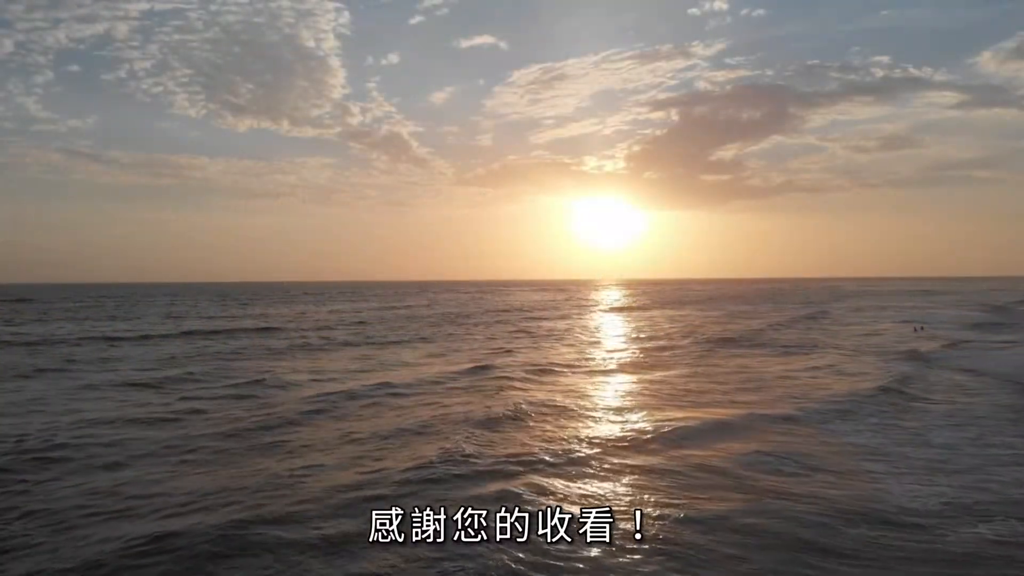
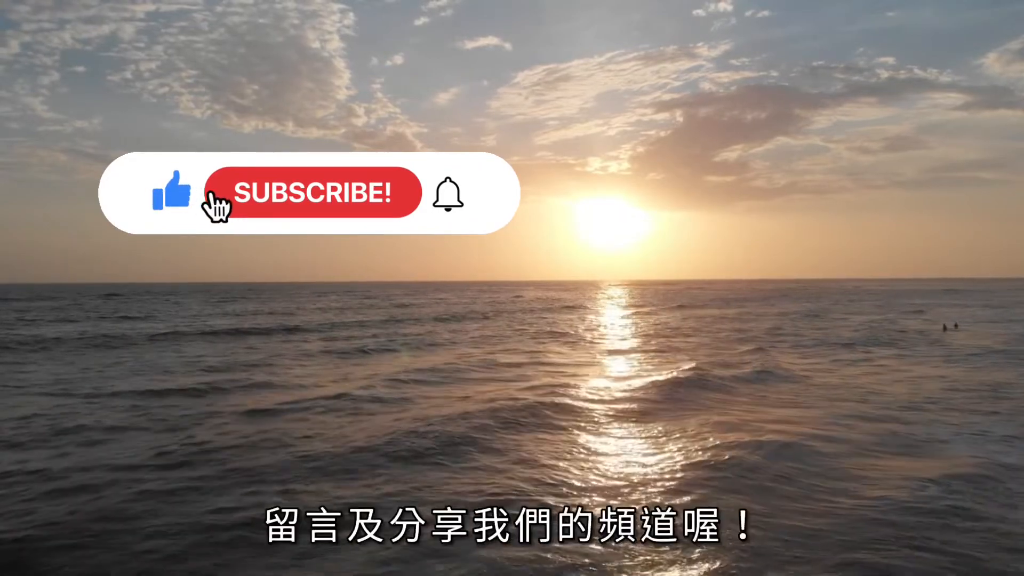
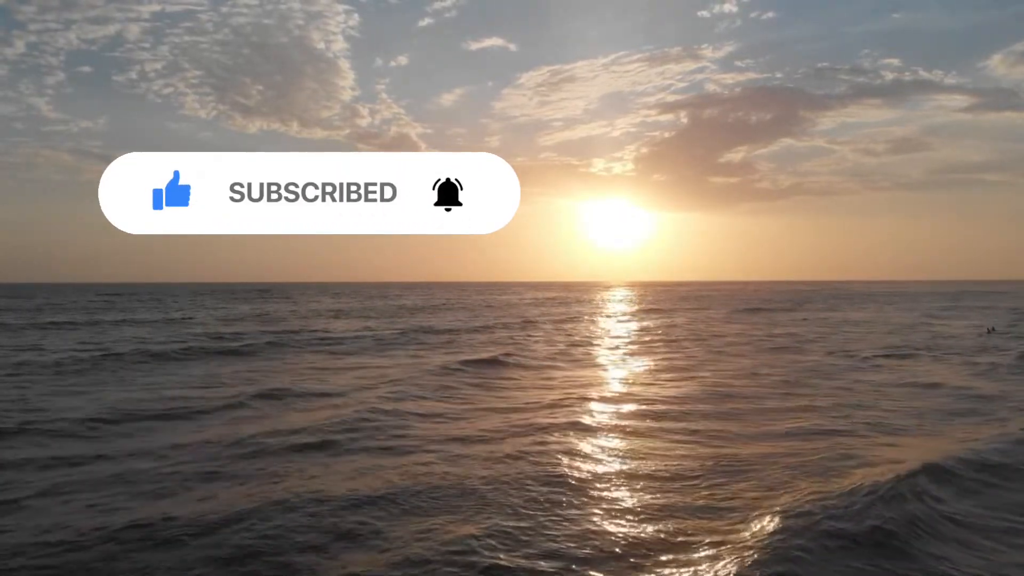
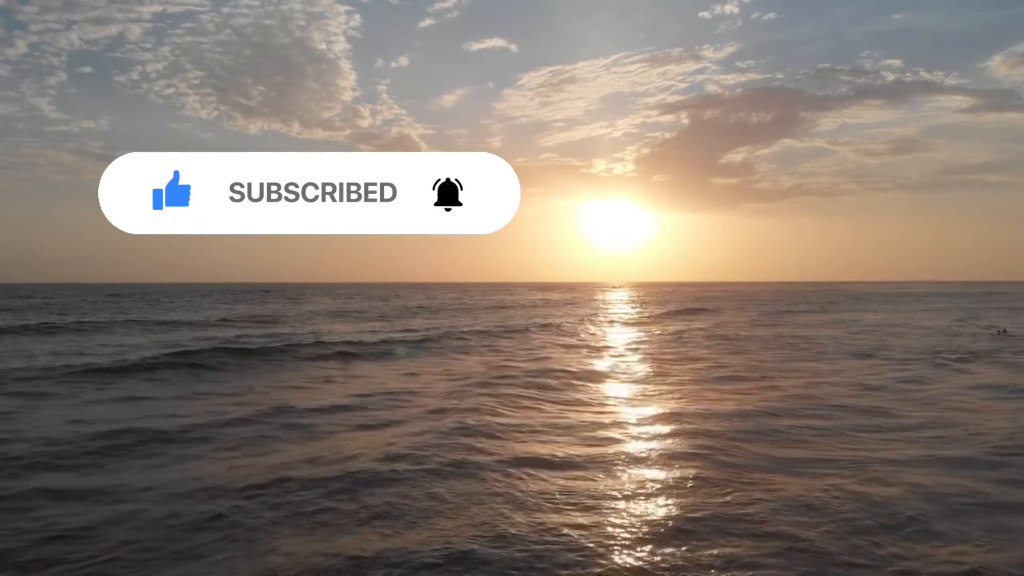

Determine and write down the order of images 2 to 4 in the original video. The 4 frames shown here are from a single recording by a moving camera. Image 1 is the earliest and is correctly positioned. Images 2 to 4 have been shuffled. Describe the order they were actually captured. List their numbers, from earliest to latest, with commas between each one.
2, 3, 4
